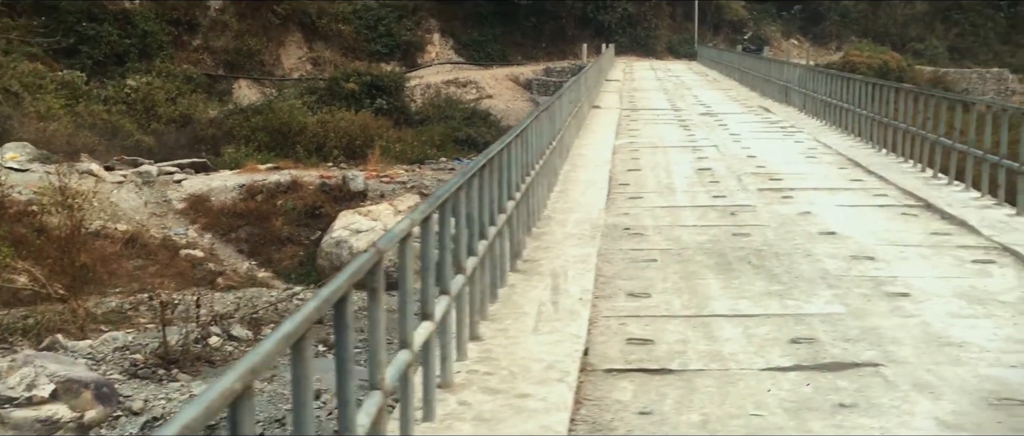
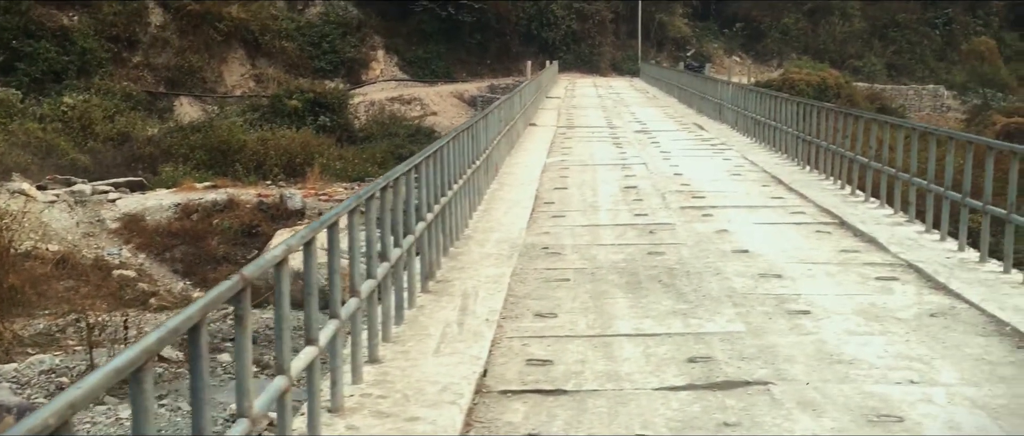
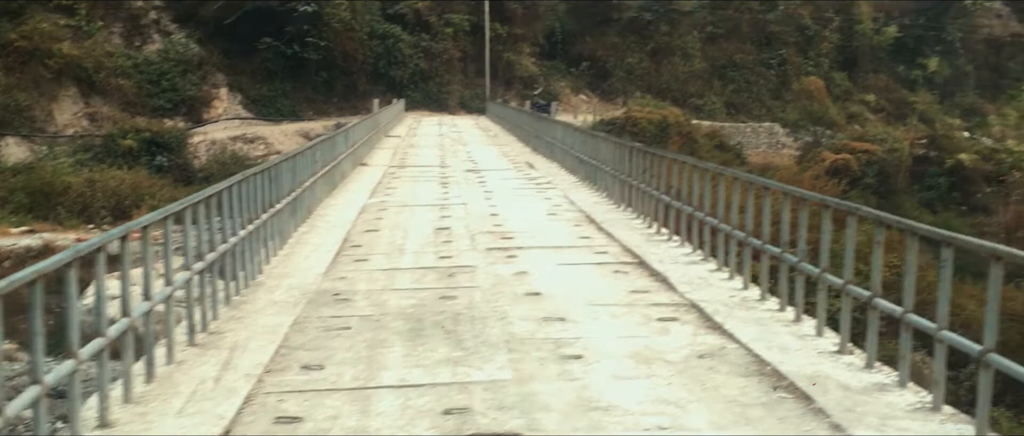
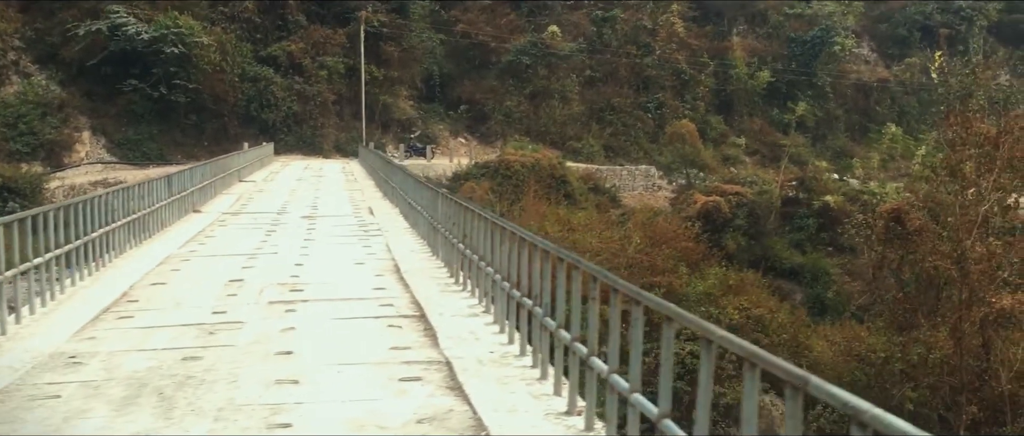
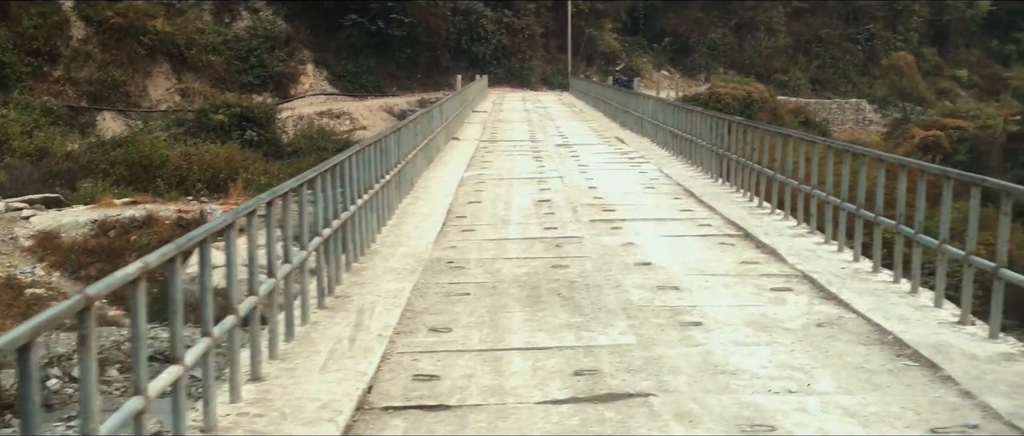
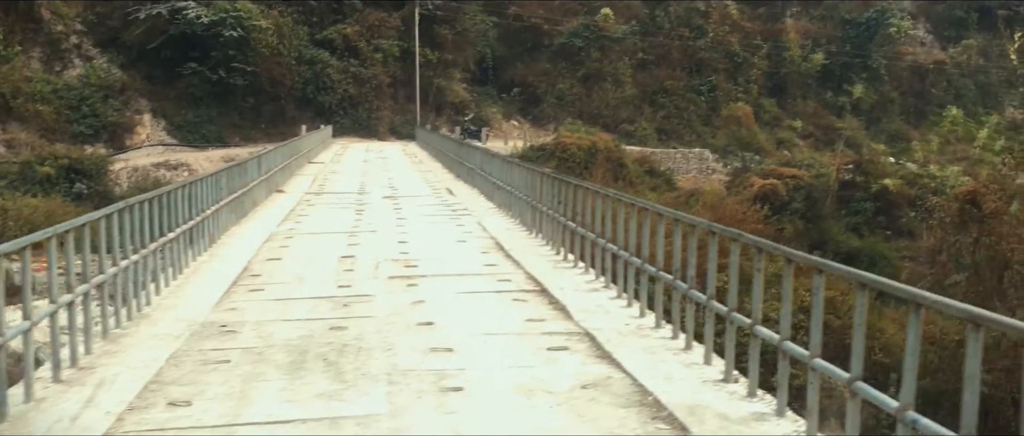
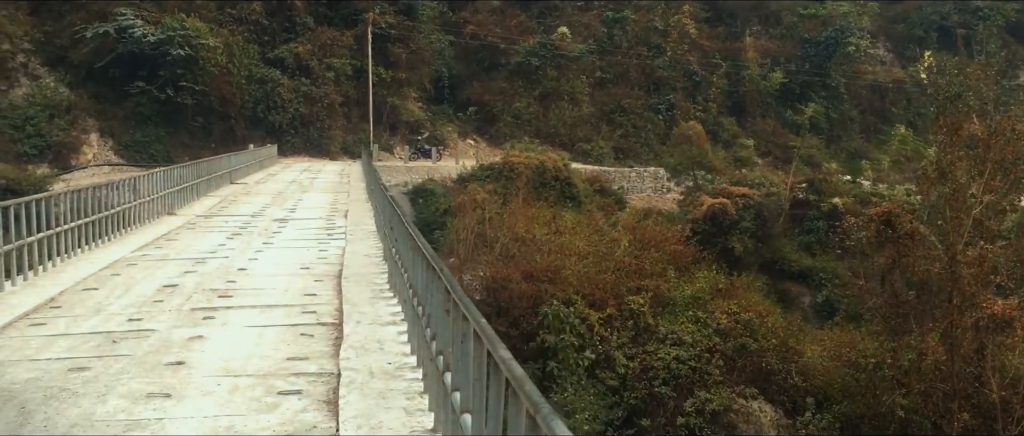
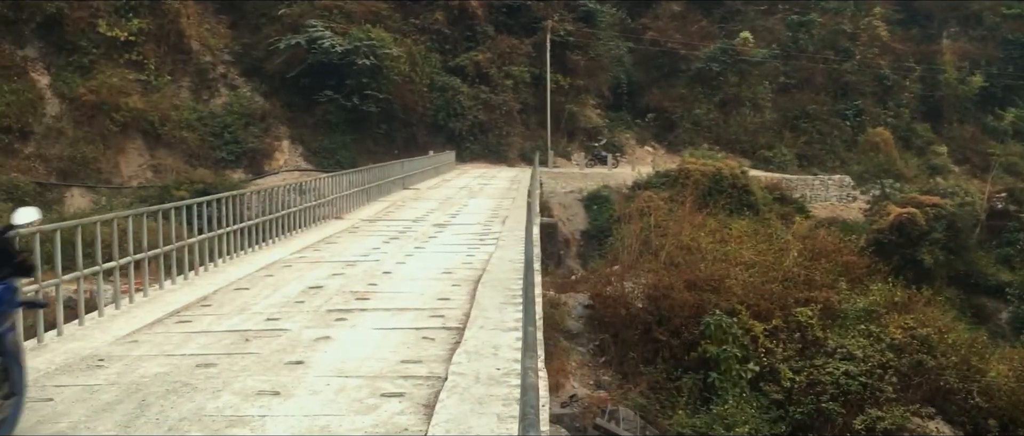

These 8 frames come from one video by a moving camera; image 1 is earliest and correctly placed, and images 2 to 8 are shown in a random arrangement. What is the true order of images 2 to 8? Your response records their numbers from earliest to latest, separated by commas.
2, 5, 3, 6, 4, 7, 8
